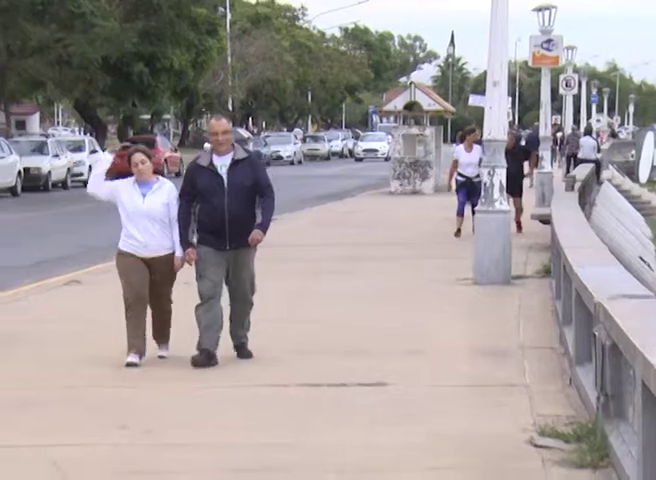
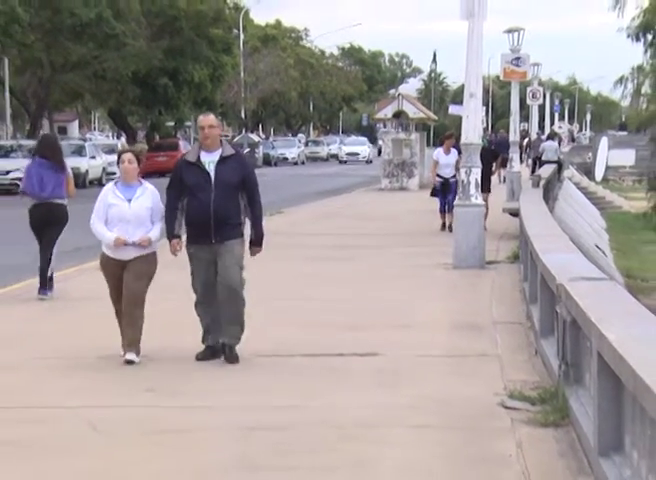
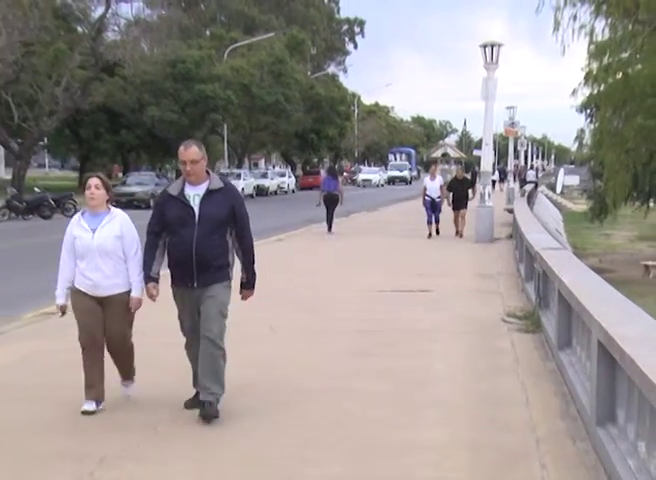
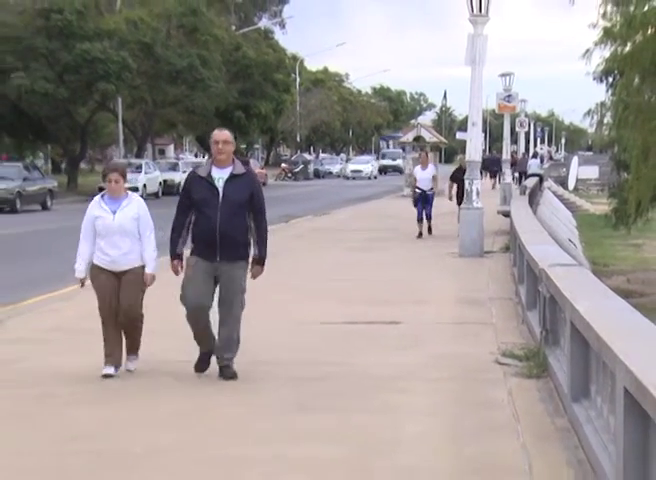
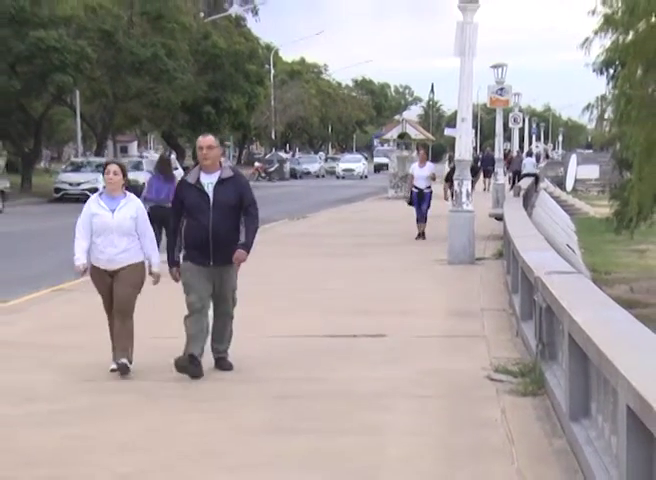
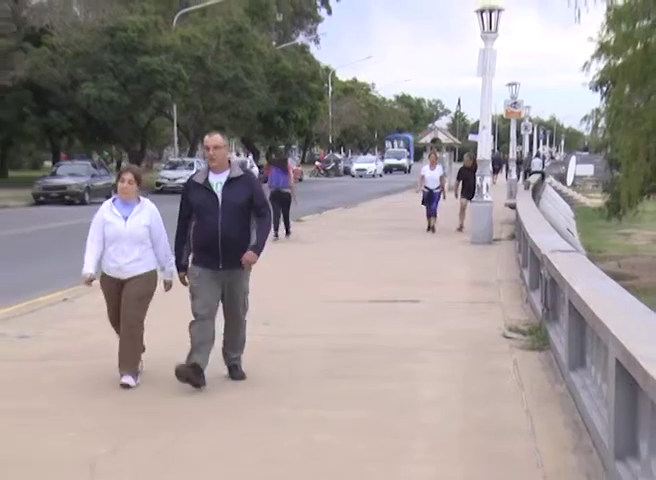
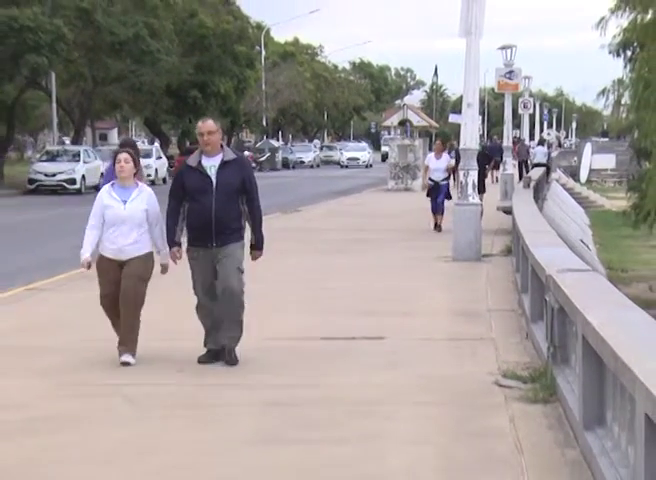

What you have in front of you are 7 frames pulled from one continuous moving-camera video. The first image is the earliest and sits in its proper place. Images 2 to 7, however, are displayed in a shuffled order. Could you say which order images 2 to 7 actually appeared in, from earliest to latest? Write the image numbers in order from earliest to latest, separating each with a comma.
2, 7, 5, 4, 6, 3
